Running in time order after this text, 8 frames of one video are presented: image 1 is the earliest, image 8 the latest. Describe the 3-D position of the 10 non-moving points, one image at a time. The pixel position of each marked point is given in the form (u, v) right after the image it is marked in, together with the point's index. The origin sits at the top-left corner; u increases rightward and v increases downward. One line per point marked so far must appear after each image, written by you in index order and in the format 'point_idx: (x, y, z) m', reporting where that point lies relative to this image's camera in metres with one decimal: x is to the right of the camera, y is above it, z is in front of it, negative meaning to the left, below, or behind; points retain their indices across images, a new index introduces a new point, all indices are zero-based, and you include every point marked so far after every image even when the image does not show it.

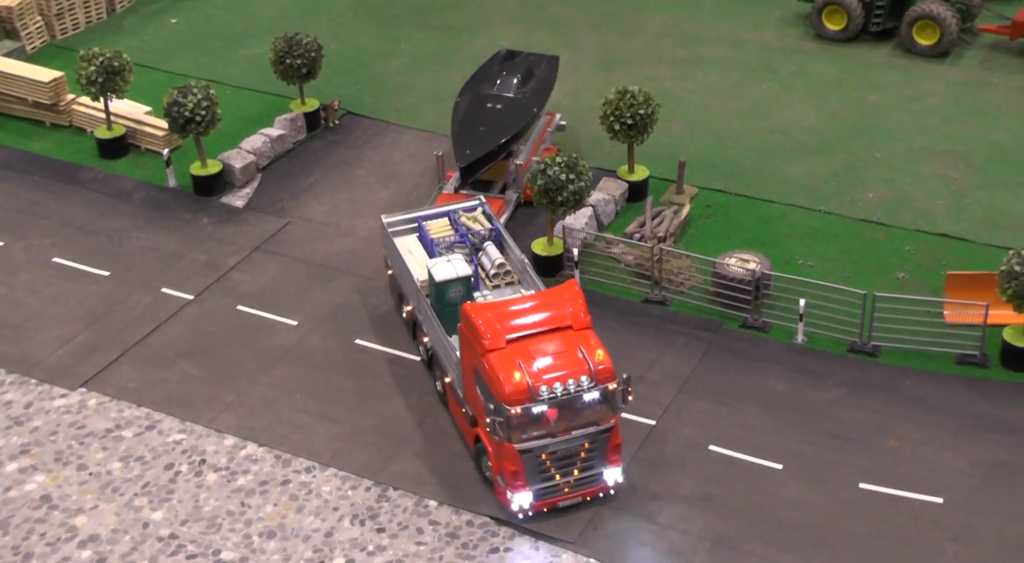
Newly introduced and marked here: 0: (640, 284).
0: (+2.3, 0.0, +17.7) m
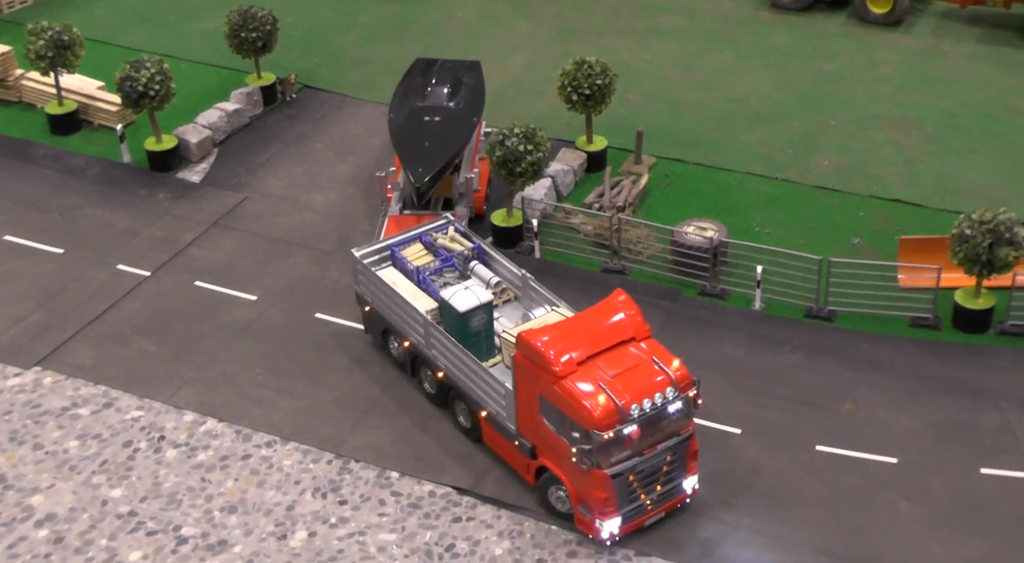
0: (+1.6, +0.5, +17.8) m
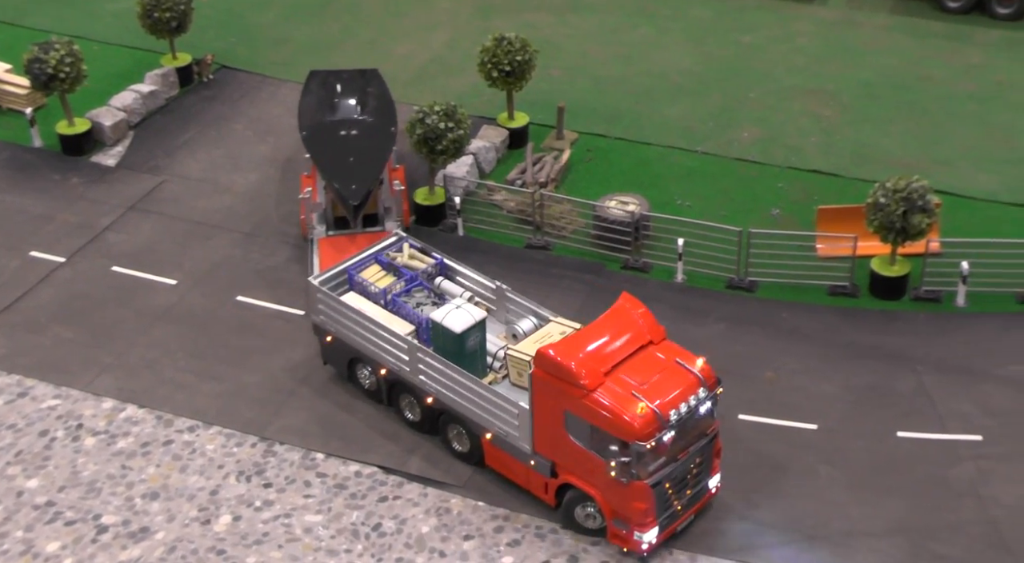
0: (+0.2, +0.9, +17.8) m
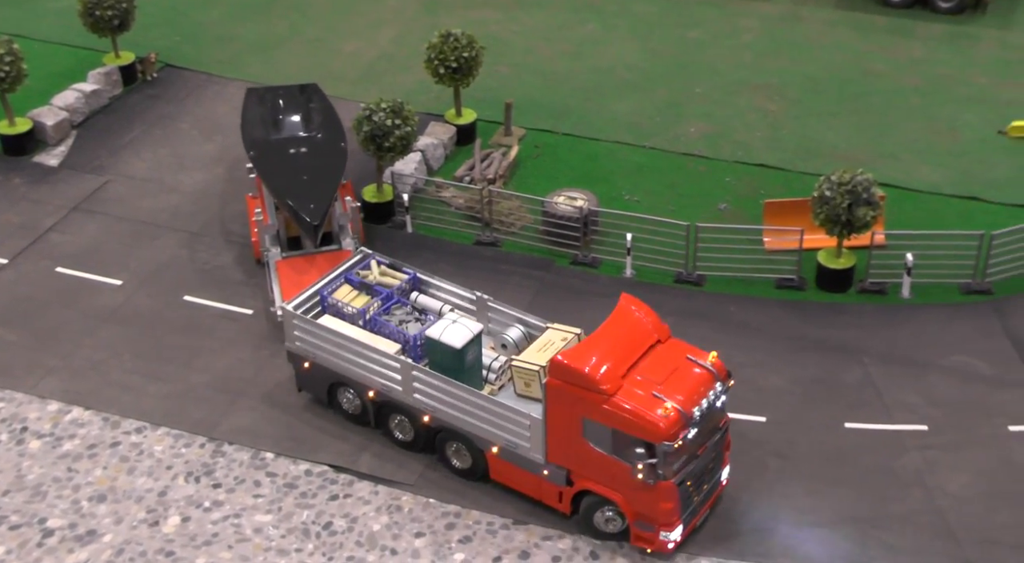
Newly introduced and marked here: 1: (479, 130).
0: (-0.7, +1.0, +17.8) m
1: (-0.7, +3.0, +19.5) m
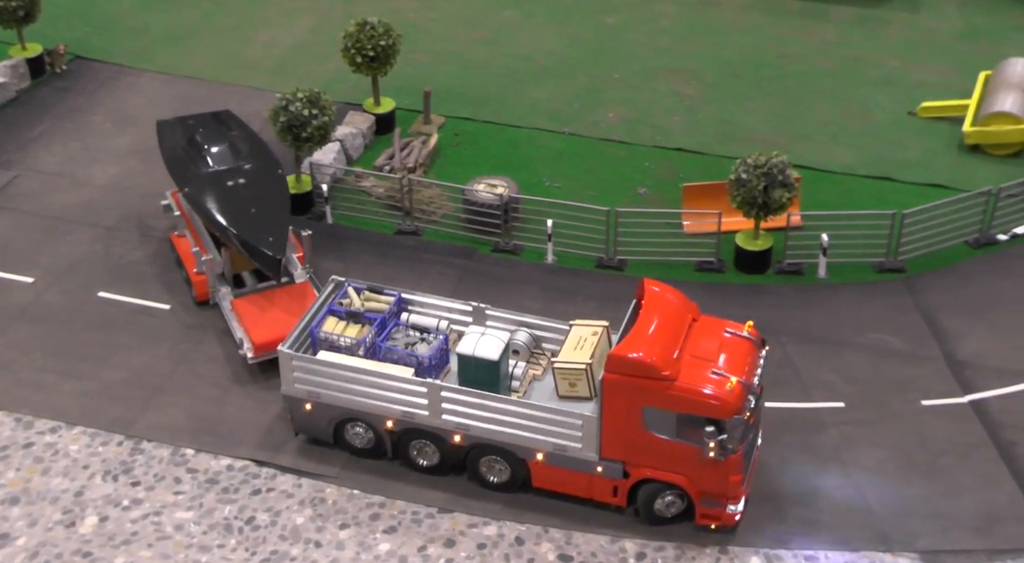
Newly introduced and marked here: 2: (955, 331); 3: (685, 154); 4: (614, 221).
0: (-2.2, +1.2, +17.7) m
1: (-2.2, +3.2, +19.4) m
2: (+7.2, -0.8, +15.8) m
3: (+3.3, +2.4, +18.5) m
4: (+1.8, +1.1, +16.9) m
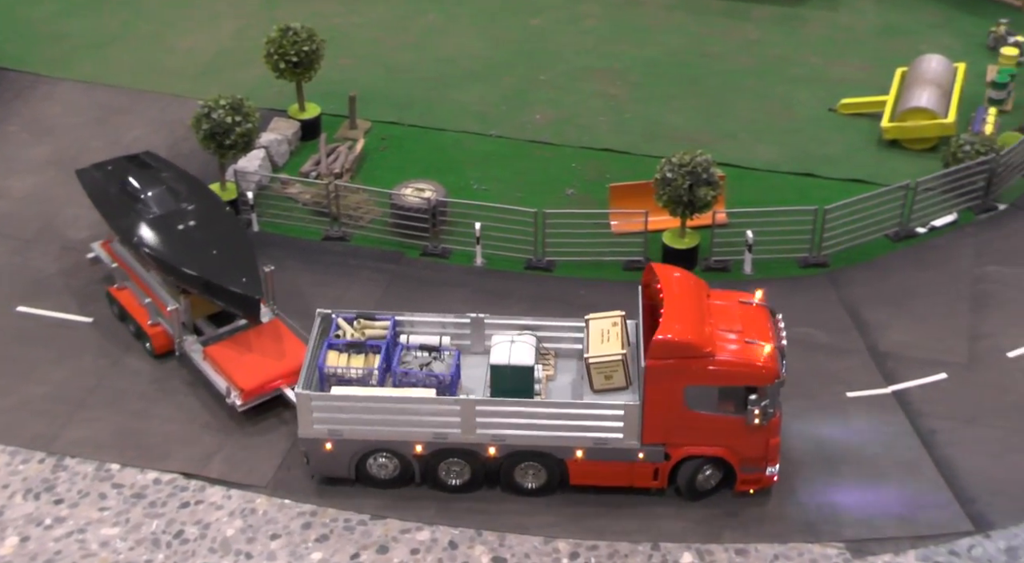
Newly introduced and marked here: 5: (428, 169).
0: (-3.5, +1.1, +17.6) m
1: (-3.7, +3.1, +19.2) m
2: (+6.1, -0.7, +16.1) m
3: (+1.9, +2.4, +18.6) m
4: (+0.5, +1.0, +17.0) m
5: (-1.5, +2.1, +18.2) m
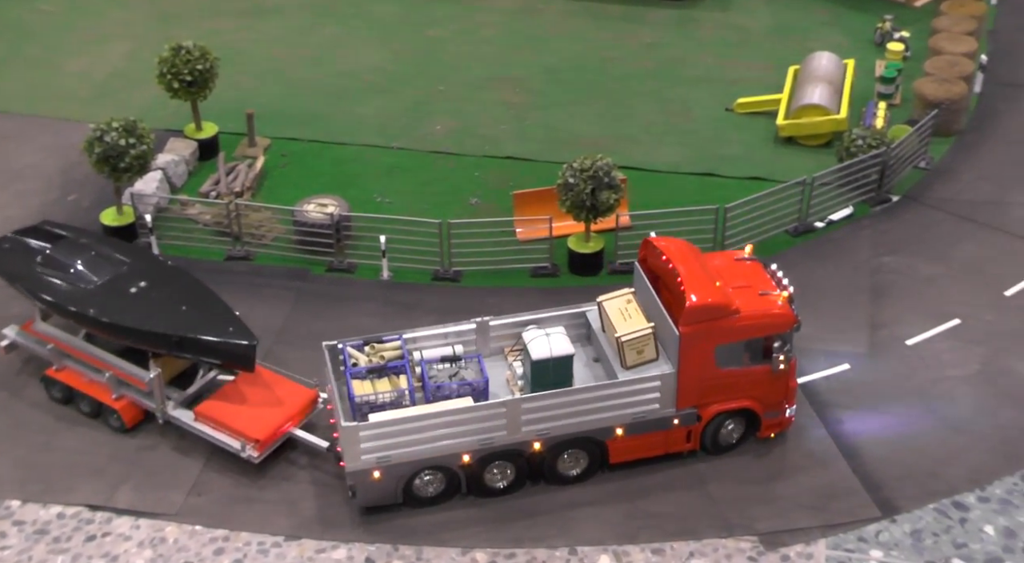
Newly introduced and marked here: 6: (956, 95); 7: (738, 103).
0: (-5.2, +0.7, +17.4) m
1: (-5.5, +2.7, +19.0) m
2: (+4.5, -0.6, +16.4) m
3: (+0.1, +2.3, +18.7) m
4: (-1.2, +0.8, +16.9) m
5: (-3.3, +1.8, +18.1) m
6: (+8.8, +3.7, +19.4) m
7: (+4.7, +3.6, +19.7) m
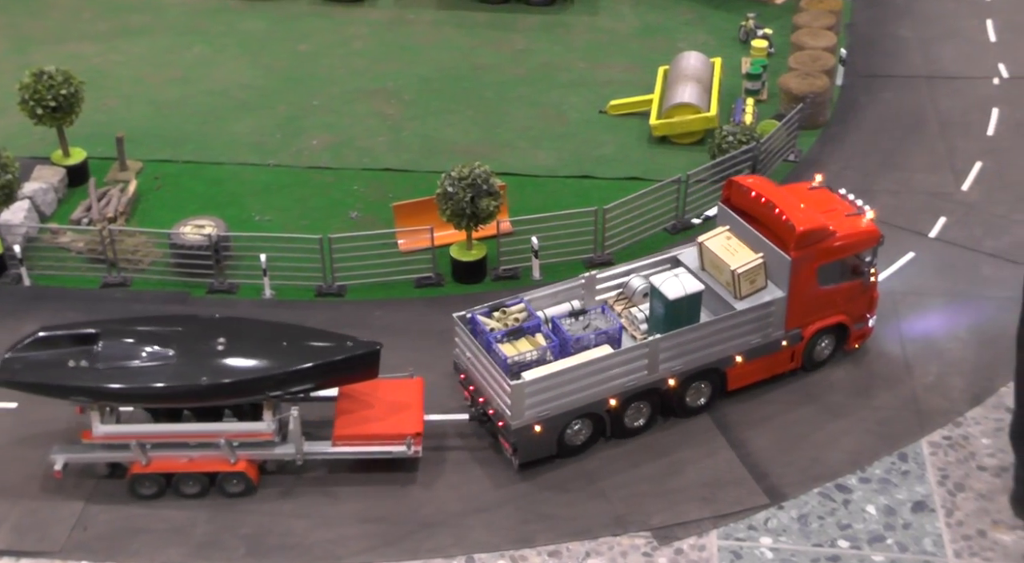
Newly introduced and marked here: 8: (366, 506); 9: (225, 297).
0: (-7.3, +0.2, +17.0) m
1: (-7.8, +2.2, +18.6) m
2: (+2.5, -0.6, +16.6) m
3: (-2.2, +2.1, +18.7) m
4: (-3.2, +0.6, +16.8) m
5: (-5.5, +1.4, +17.9) m
6: (+6.4, +4.0, +19.9) m
7: (+2.2, +3.7, +20.0) m
8: (-2.5, -3.1, +13.6) m
9: (-5.0, -0.3, +16.7) m
